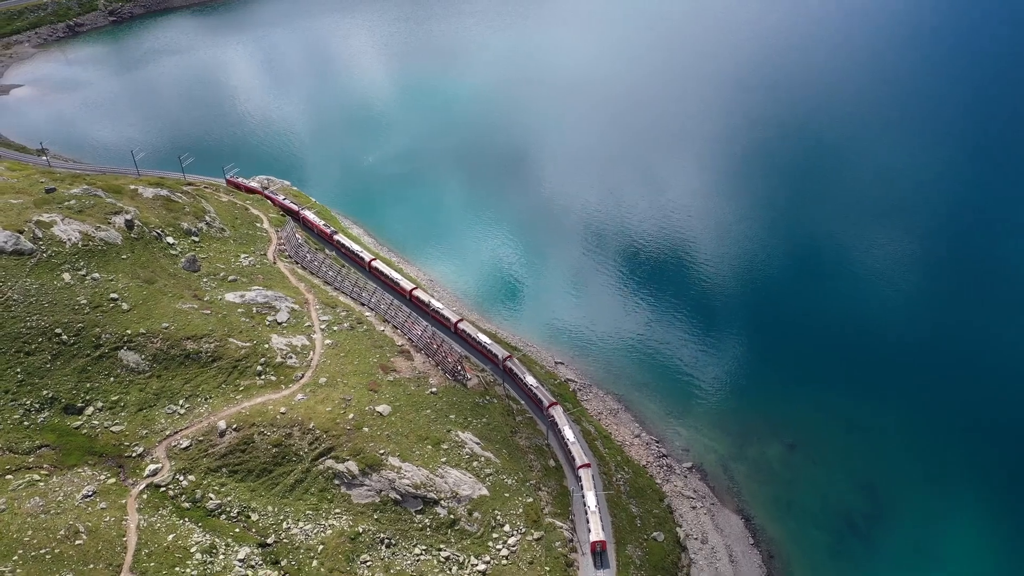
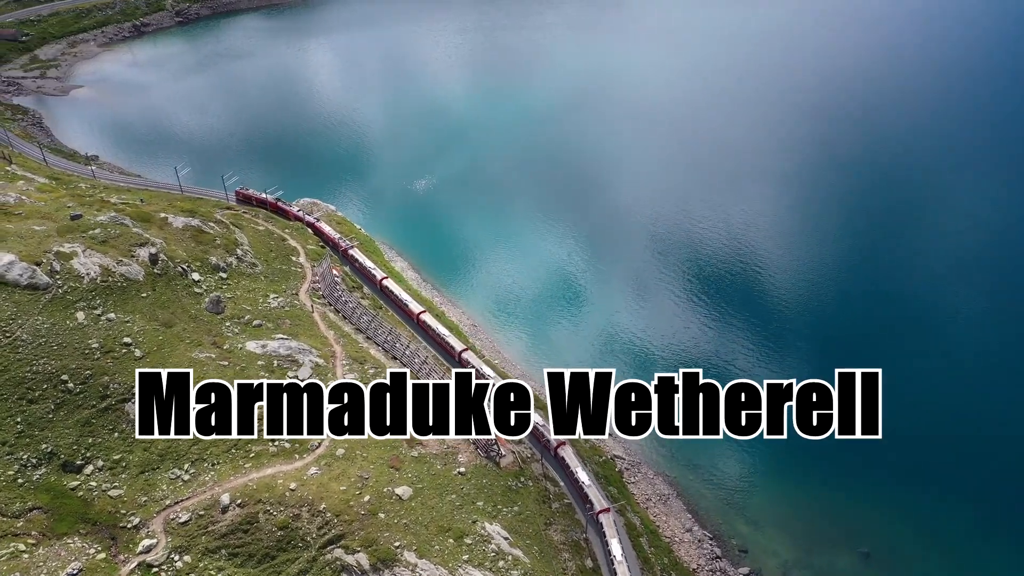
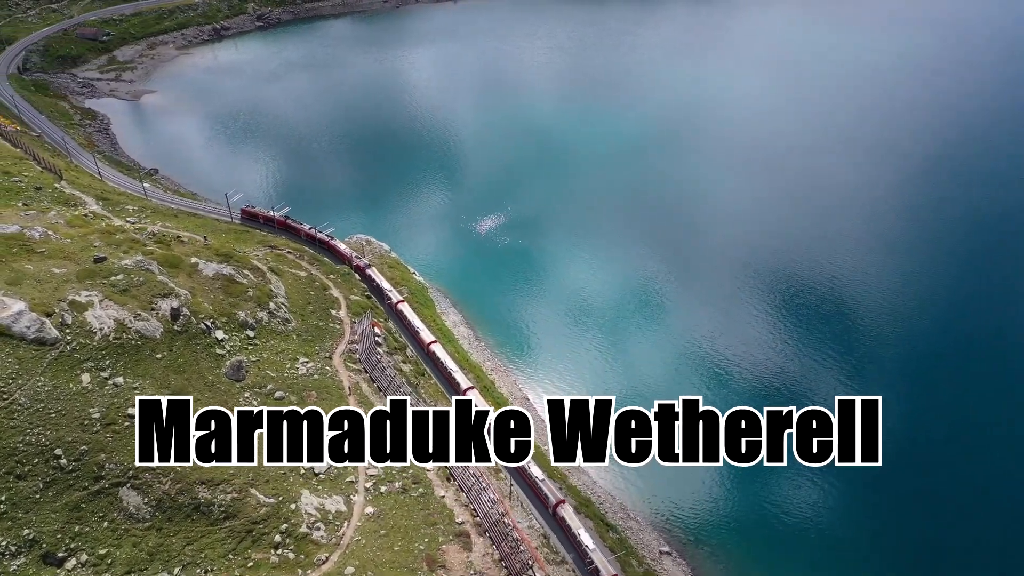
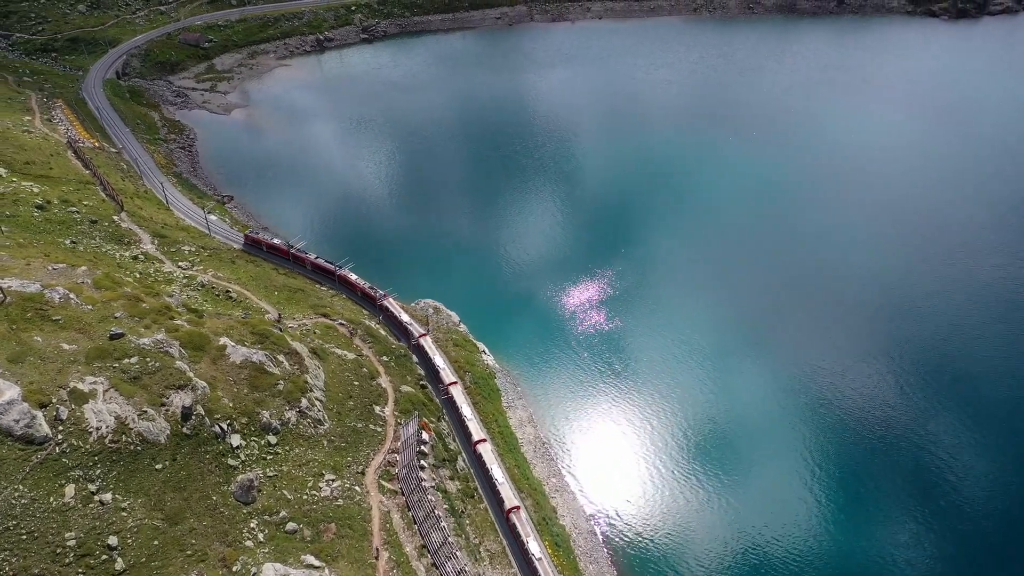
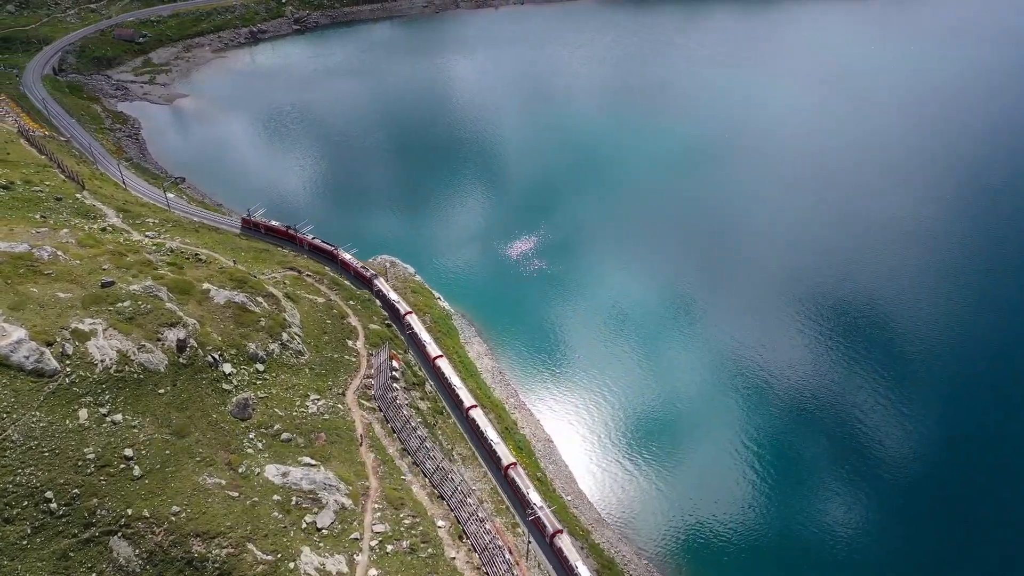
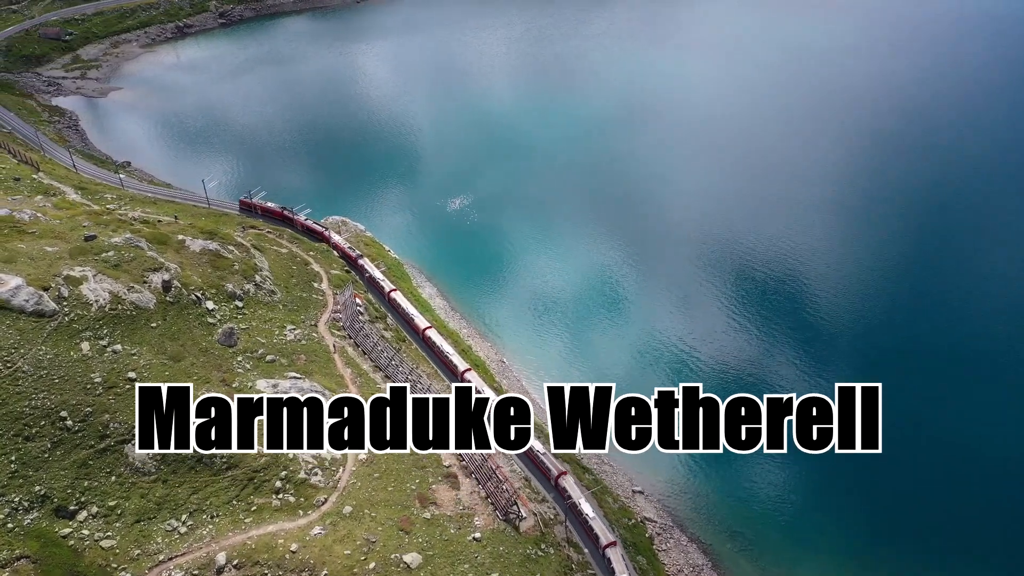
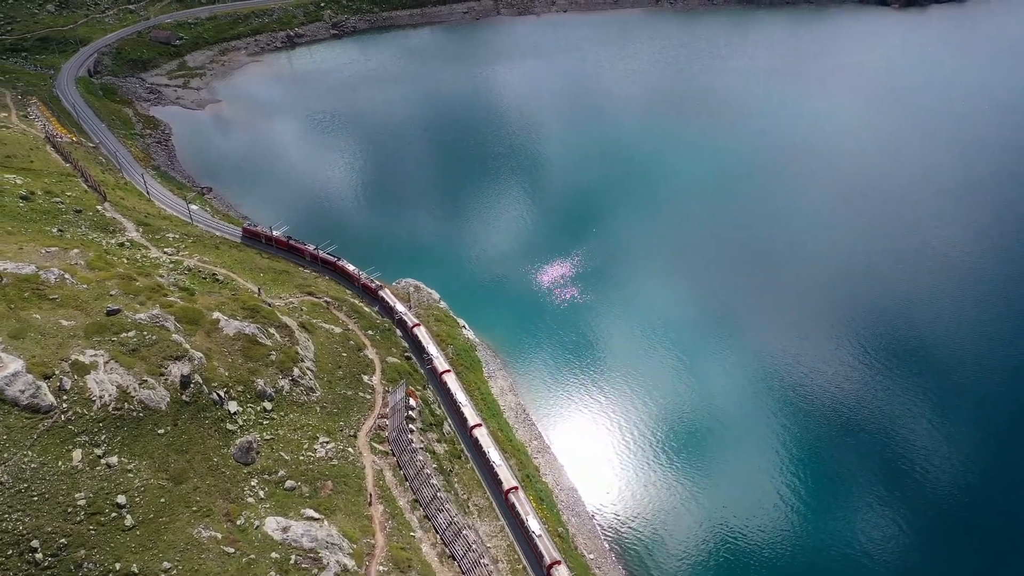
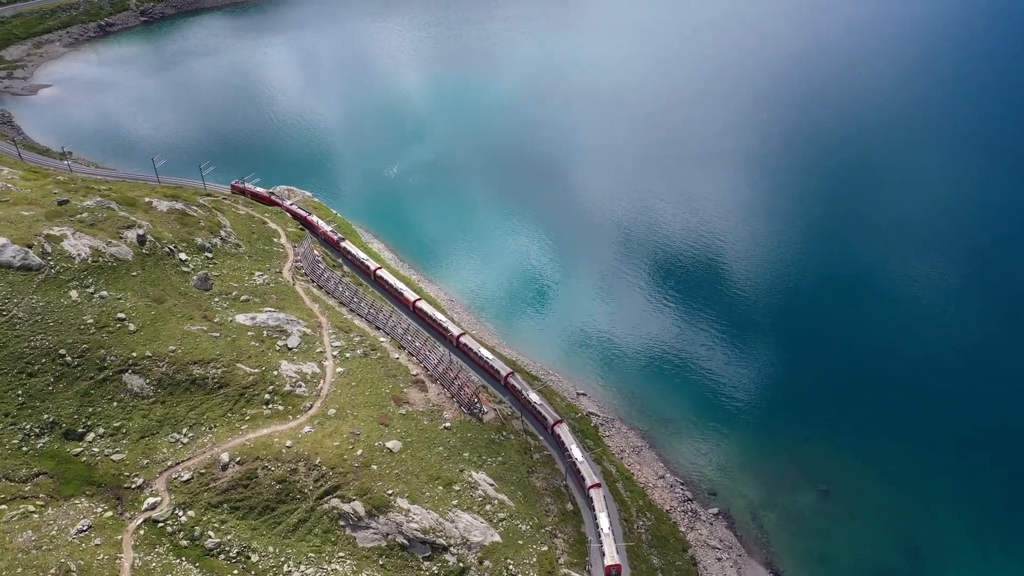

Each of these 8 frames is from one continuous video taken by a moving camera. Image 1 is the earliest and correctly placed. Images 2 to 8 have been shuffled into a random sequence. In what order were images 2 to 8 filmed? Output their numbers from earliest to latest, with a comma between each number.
8, 2, 6, 3, 5, 7, 4
